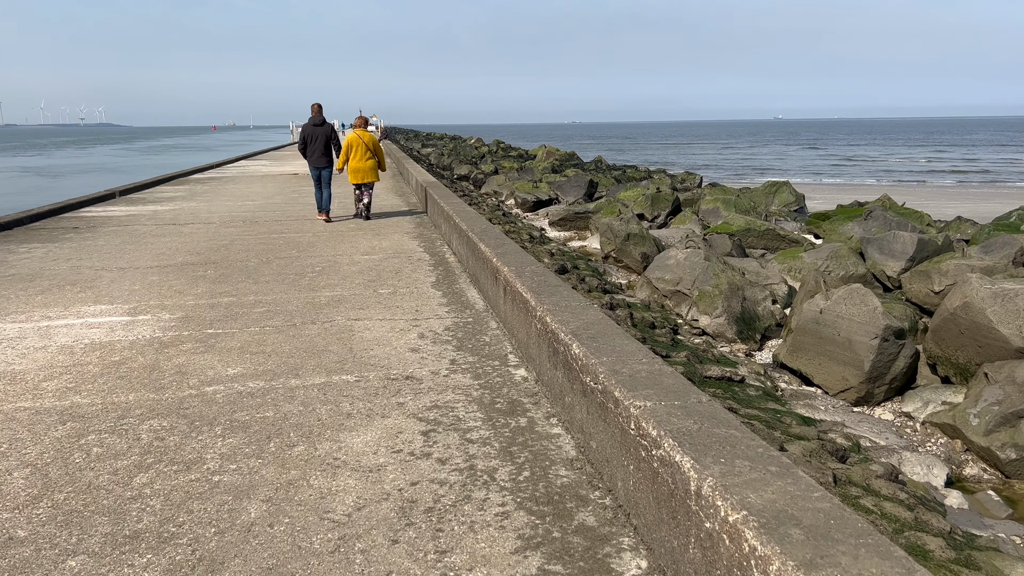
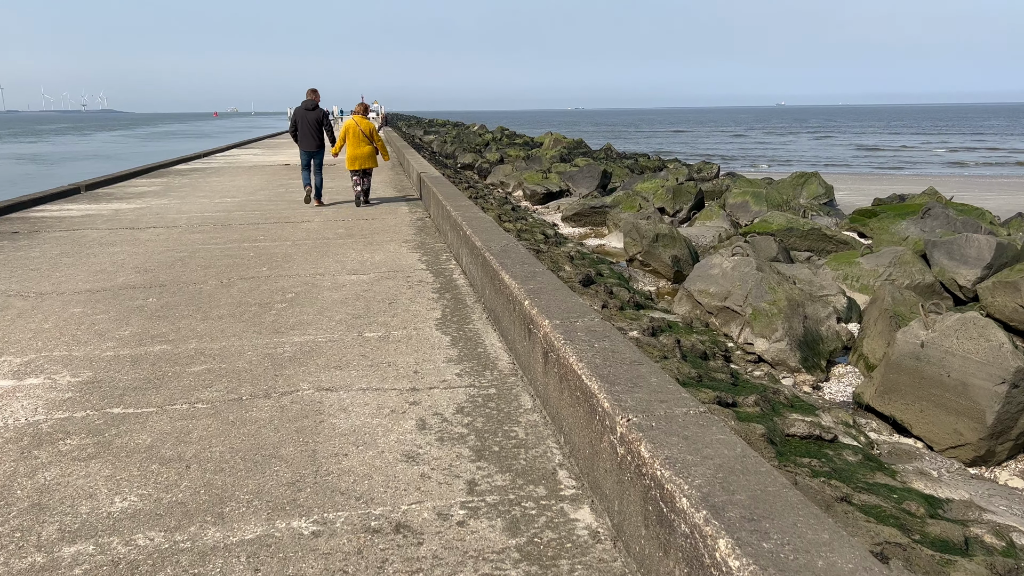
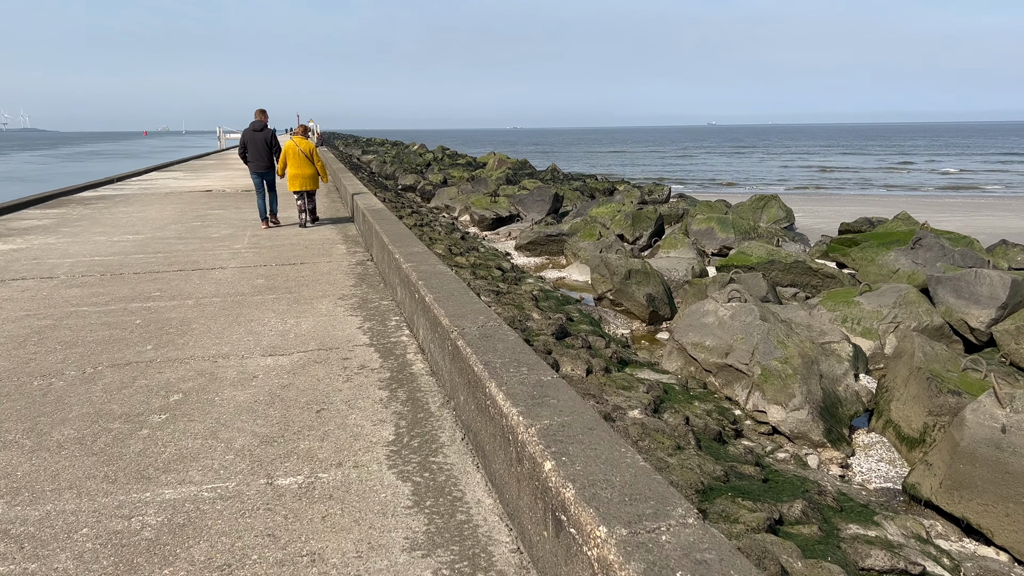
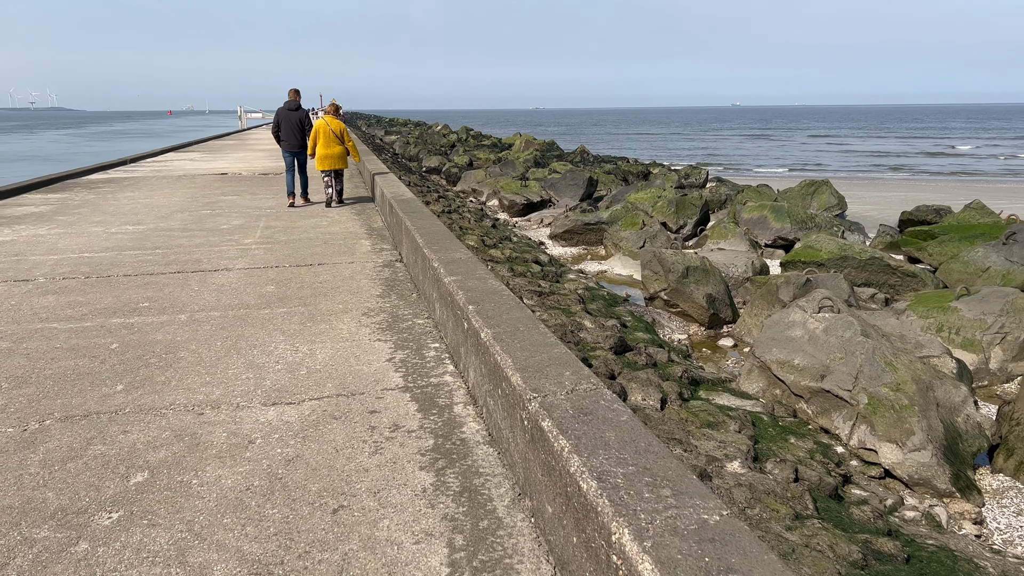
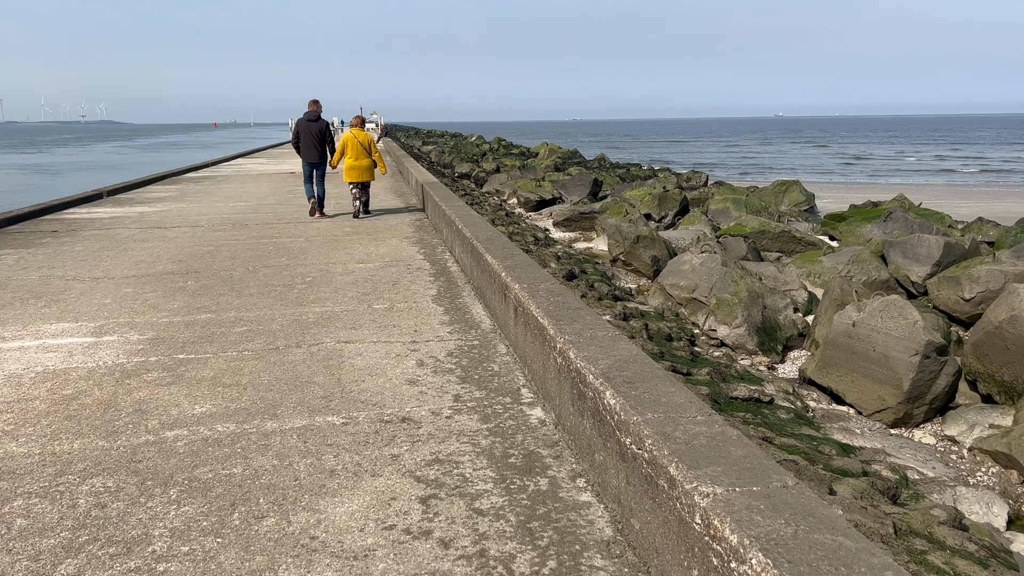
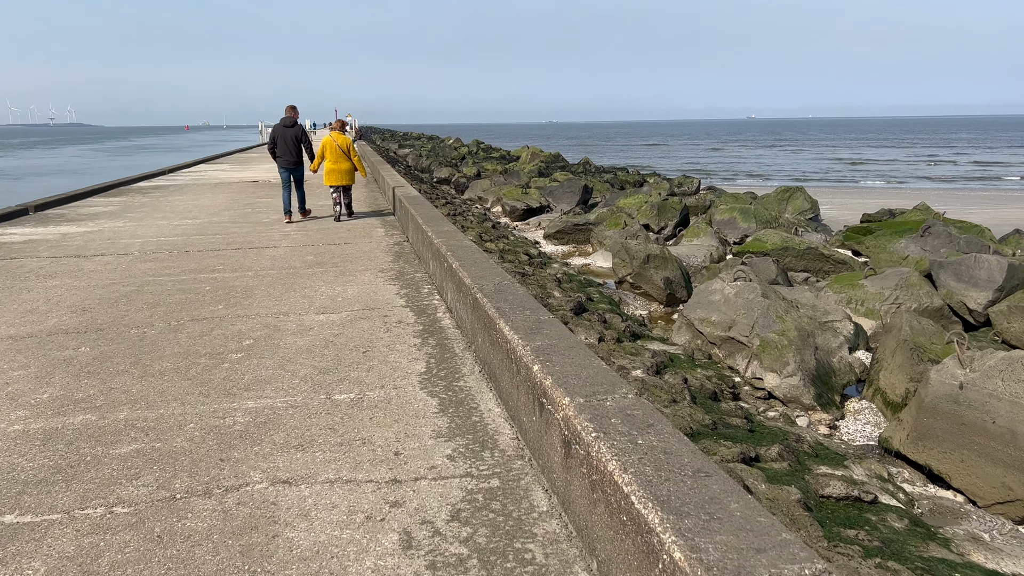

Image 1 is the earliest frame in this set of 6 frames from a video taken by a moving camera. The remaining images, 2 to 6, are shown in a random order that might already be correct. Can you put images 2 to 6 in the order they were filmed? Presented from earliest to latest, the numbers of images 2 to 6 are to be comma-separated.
5, 2, 6, 3, 4
